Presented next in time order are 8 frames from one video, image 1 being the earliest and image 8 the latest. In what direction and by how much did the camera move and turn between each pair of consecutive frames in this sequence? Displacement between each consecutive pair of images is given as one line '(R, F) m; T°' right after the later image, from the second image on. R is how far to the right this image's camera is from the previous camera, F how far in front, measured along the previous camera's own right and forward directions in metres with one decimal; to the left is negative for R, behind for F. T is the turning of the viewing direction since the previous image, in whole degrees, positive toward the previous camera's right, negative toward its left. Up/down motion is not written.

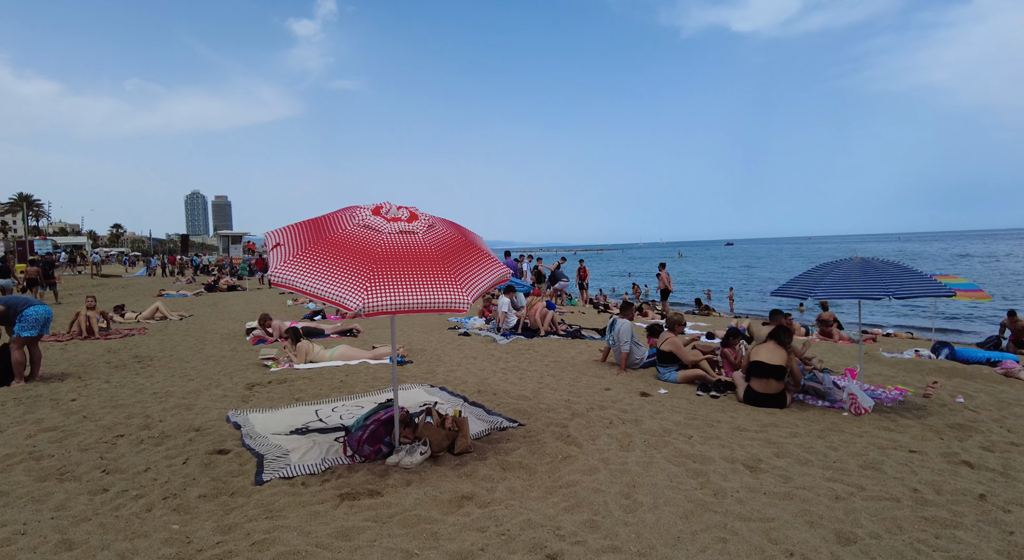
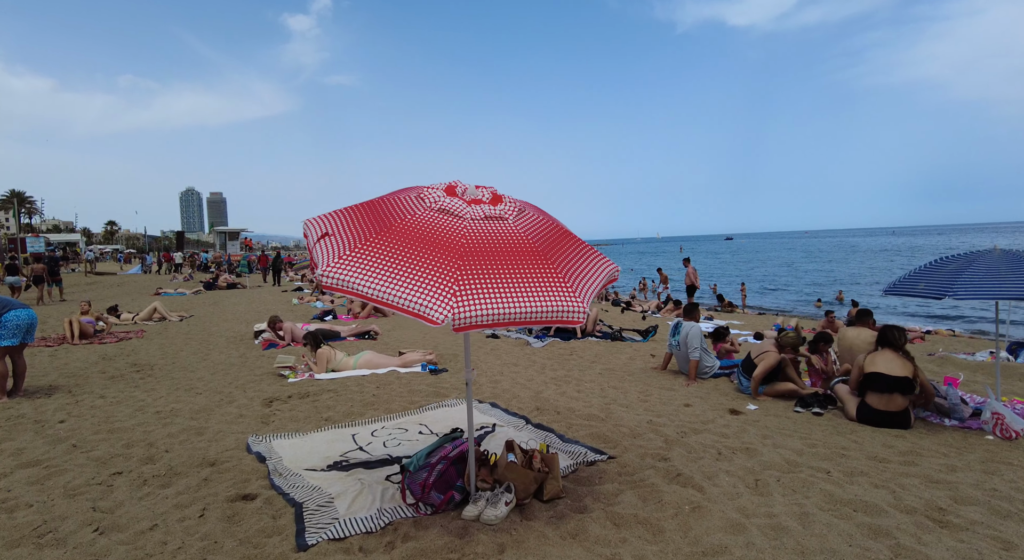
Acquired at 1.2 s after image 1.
(-0.6, +0.9) m; 0°
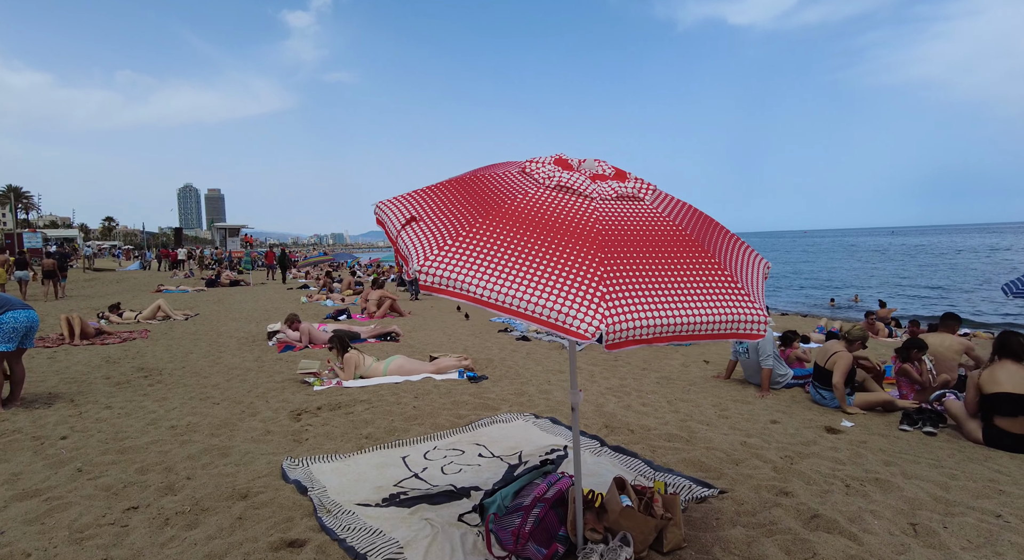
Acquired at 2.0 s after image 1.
(-0.6, +0.6) m; 0°
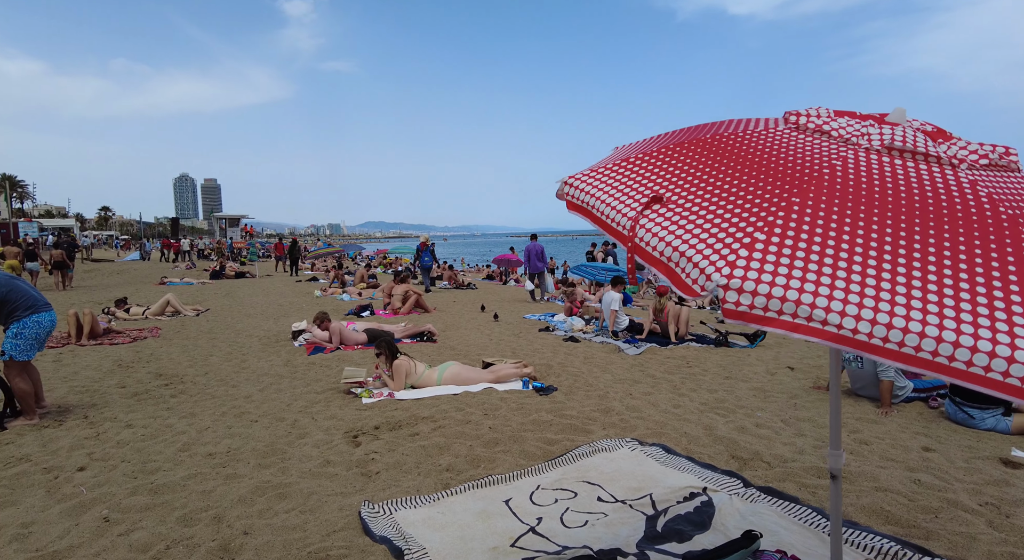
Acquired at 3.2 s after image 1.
(-0.8, +0.8) m; 0°
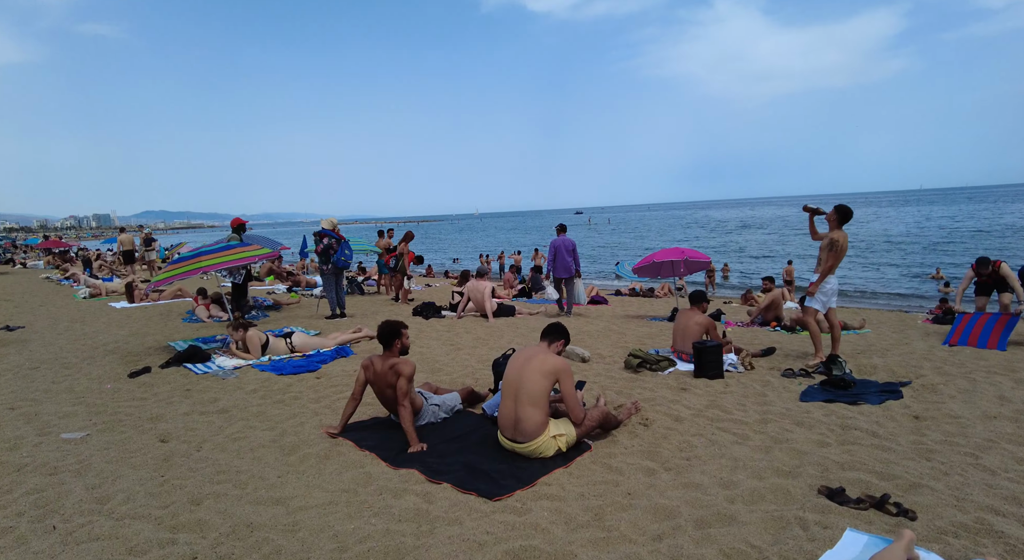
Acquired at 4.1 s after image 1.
(-1.8, +1.1) m; +14°
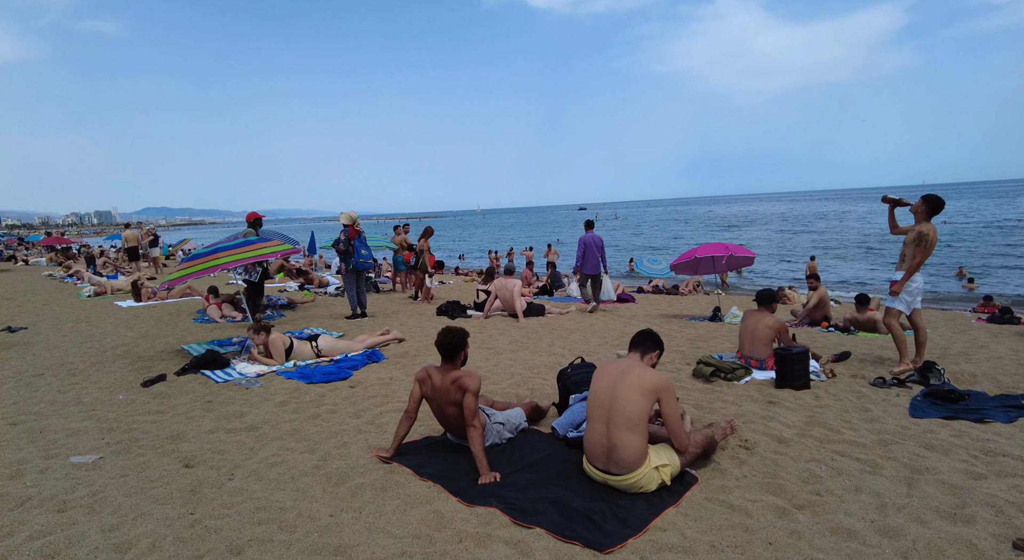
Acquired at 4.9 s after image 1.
(-0.7, +0.8) m; 0°
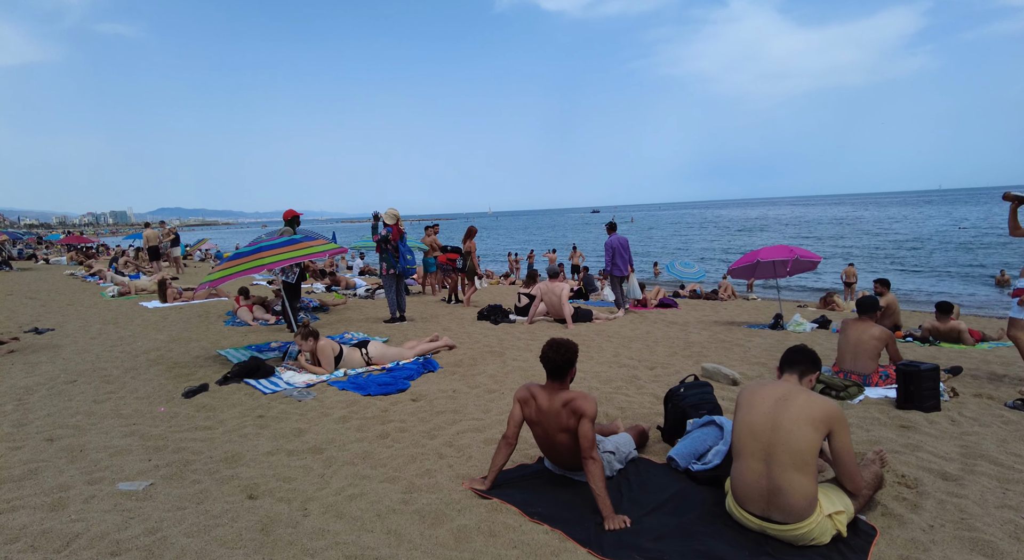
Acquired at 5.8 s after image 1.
(-0.9, +0.7) m; -1°
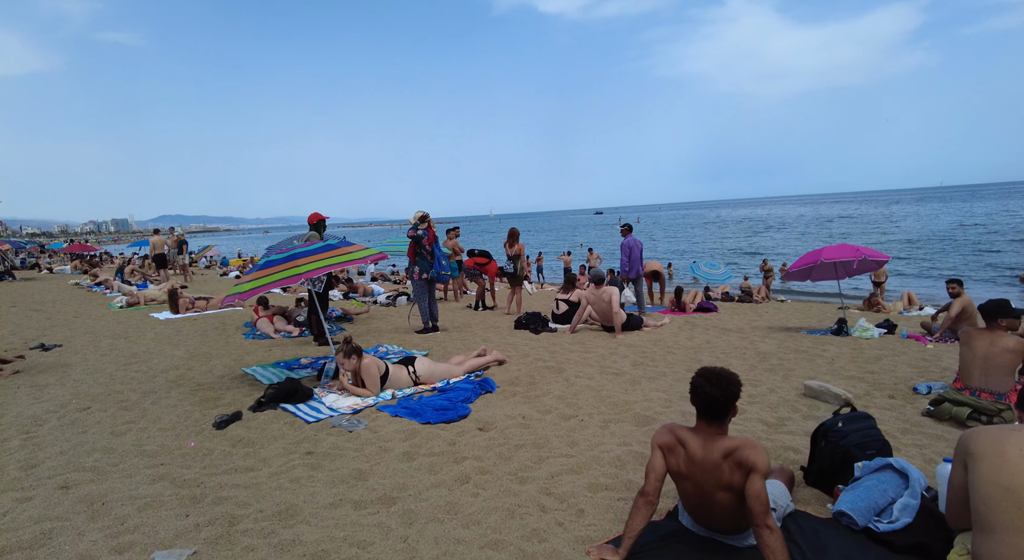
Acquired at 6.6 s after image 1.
(-0.9, +0.9) m; 0°
